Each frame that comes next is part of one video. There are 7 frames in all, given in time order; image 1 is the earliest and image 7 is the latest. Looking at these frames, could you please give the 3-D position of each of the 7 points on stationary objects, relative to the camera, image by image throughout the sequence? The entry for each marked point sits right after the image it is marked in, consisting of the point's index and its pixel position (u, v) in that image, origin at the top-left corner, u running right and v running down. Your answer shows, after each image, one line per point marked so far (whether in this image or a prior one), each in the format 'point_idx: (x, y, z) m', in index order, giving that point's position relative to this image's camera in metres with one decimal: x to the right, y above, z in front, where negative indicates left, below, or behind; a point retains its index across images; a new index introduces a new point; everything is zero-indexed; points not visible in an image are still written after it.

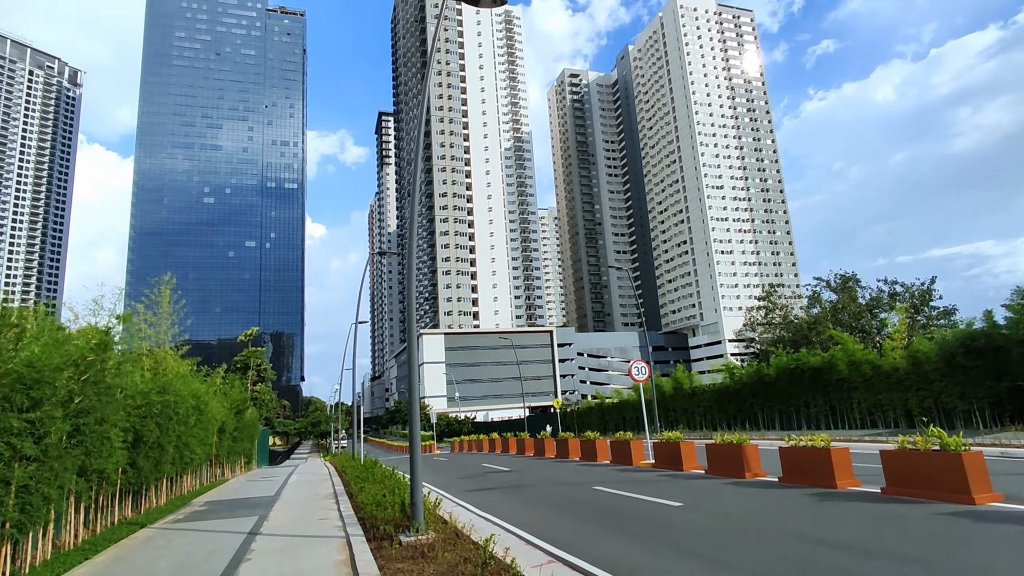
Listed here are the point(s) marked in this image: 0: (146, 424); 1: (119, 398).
0: (-6.0, -2.2, +9.4) m
1: (-5.6, -1.6, +8.1) m
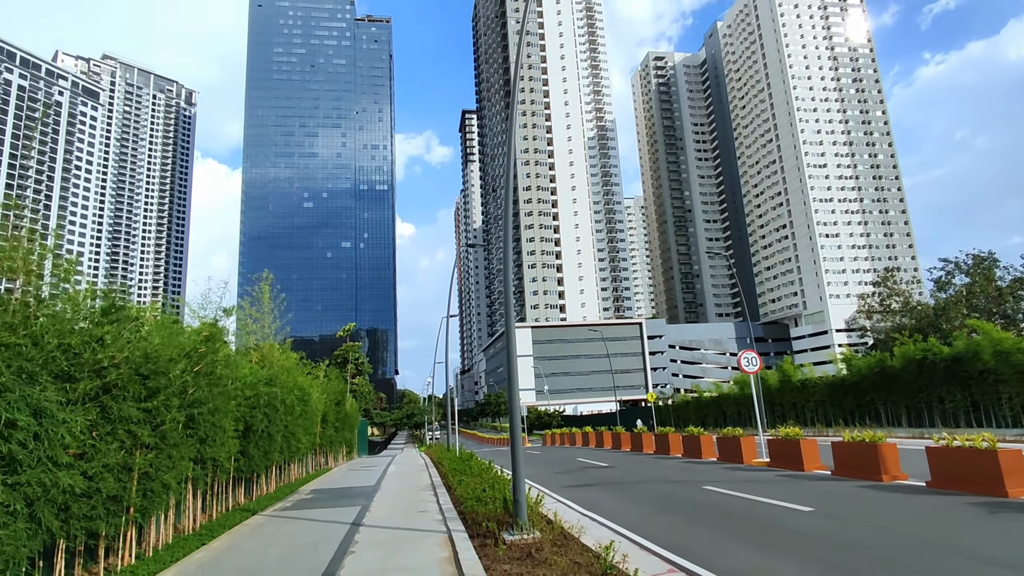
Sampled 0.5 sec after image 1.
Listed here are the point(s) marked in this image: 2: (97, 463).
0: (-4.4, -2.1, +9.7) m
1: (-4.1, -1.5, +8.3) m
2: (-3.6, -1.5, +5.0) m
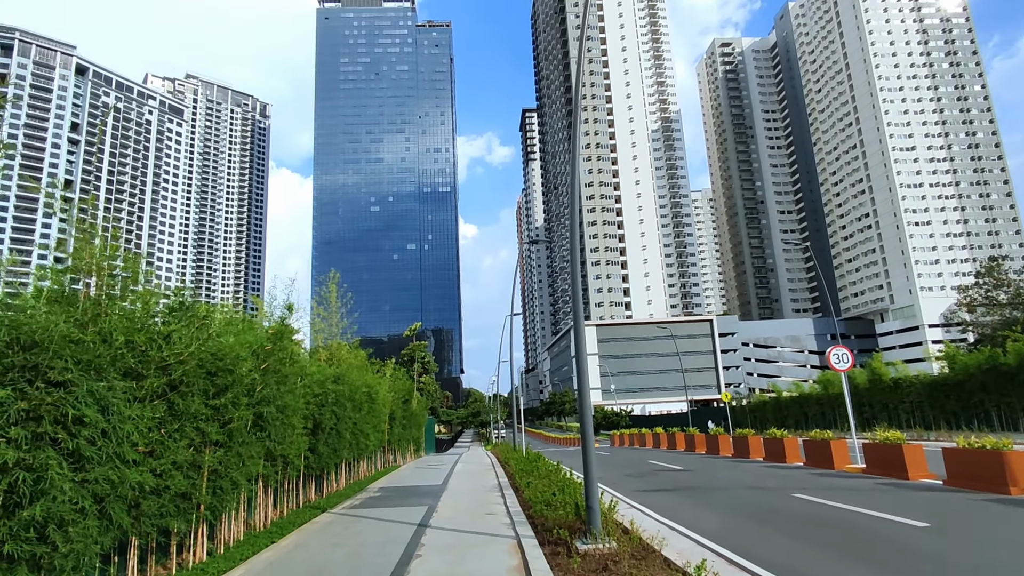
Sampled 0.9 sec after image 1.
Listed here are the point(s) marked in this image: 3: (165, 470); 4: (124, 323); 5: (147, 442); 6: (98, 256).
0: (-3.2, -2.1, +9.7) m
1: (-3.1, -1.5, +8.4) m
2: (-3.0, -1.5, +4.9) m
3: (-3.0, -1.6, +5.0) m
4: (-3.2, -0.3, +4.7) m
5: (-3.0, -1.3, +4.7) m
6: (-3.6, +0.3, +4.9) m
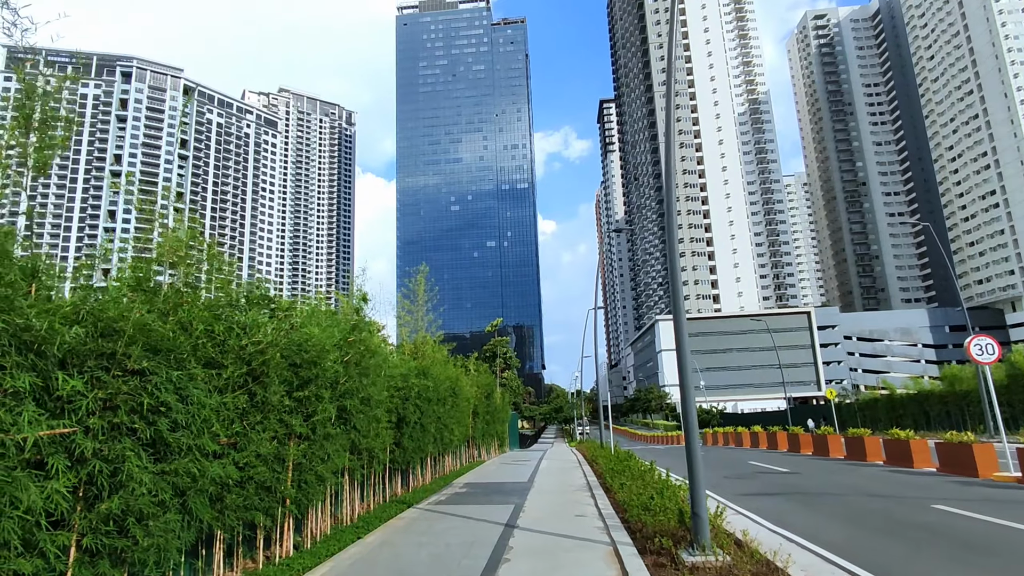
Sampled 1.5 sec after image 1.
0: (-1.8, -2.0, +9.6) m
1: (-1.9, -1.3, +8.2) m
2: (-2.2, -1.4, +4.8) m
3: (-2.2, -1.5, +4.8) m
4: (-2.5, -0.2, +4.5) m
5: (-2.3, -1.2, +4.6) m
6: (-2.8, +0.4, +4.9) m
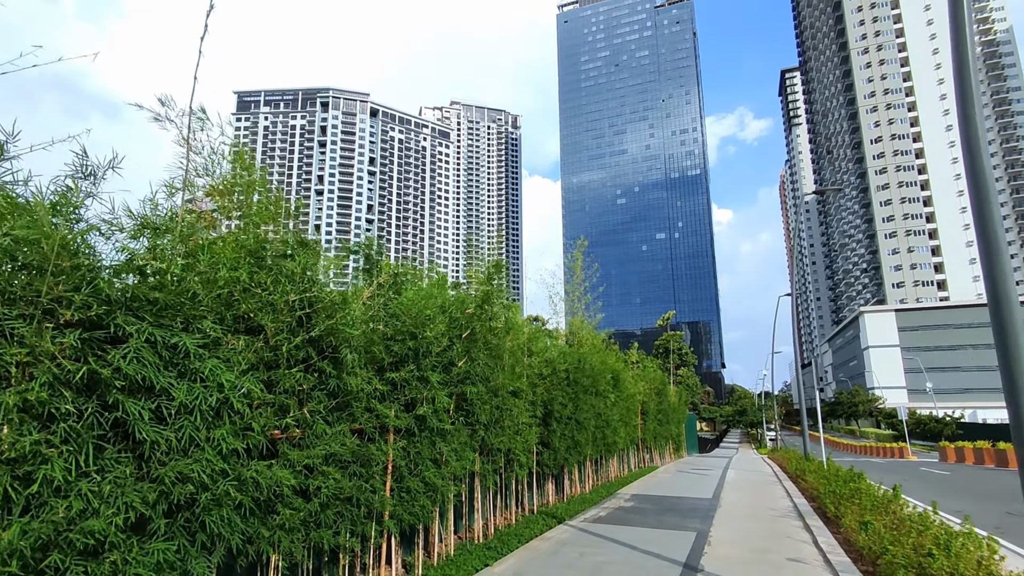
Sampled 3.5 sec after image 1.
0: (+0.6, -1.5, +8.0) m
1: (+0.1, -0.9, +6.7) m
2: (-1.2, -1.0, +3.5) m
3: (-1.2, -1.1, +3.5) m
4: (-1.6, +0.2, +3.3) m
5: (-1.3, -0.8, +3.3) m
6: (-1.8, +0.7, +3.8) m
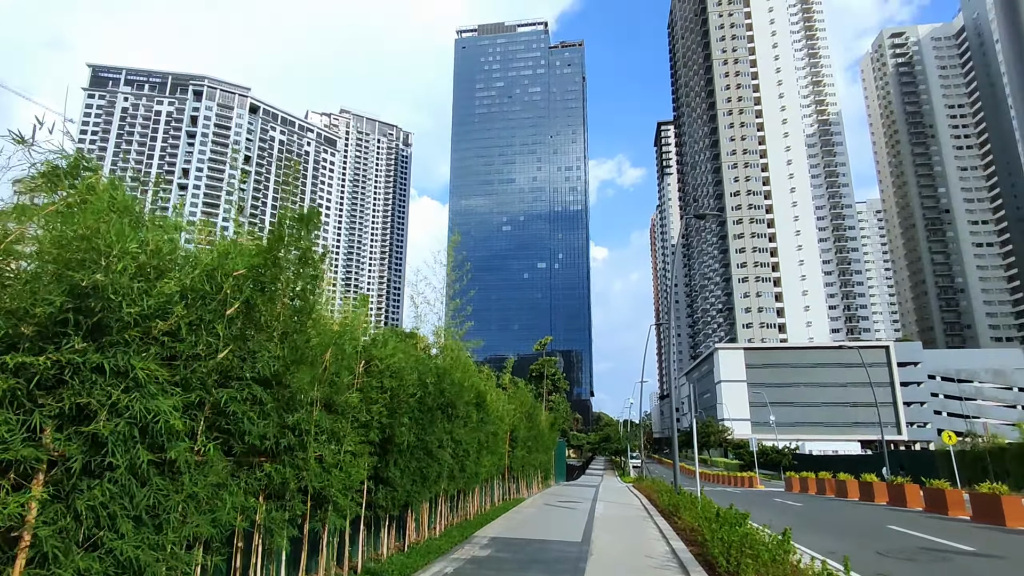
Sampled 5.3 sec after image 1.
0: (-1.2, -1.4, +6.2) m
1: (-1.4, -0.7, +4.8) m
2: (-2.1, -0.6, +1.5) m
3: (-2.1, -0.7, +1.5) m
4: (-2.3, +0.6, +1.3) m
5: (-2.1, -0.4, +1.3) m
6: (-2.6, +1.2, +1.7) m
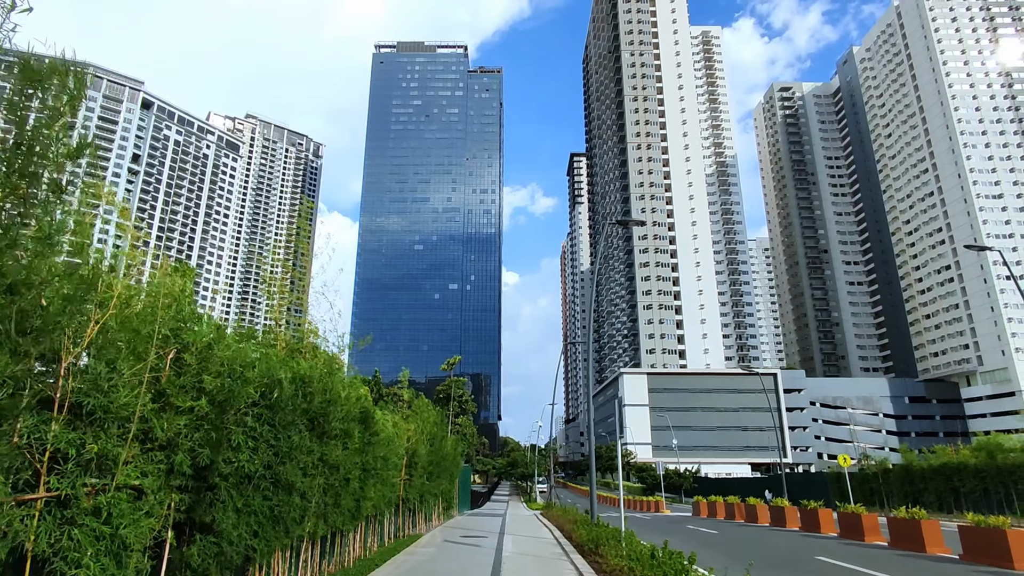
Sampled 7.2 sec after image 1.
0: (-2.1, -1.1, +4.3) m
1: (-2.1, -0.3, +3.0) m
2: (-2.1, -0.1, -0.4) m
3: (-2.2, -0.2, -0.4) m
4: (-2.3, +1.1, -0.6) m
5: (-2.2, +0.1, -0.7) m
6: (-2.7, +1.7, -0.3) m
